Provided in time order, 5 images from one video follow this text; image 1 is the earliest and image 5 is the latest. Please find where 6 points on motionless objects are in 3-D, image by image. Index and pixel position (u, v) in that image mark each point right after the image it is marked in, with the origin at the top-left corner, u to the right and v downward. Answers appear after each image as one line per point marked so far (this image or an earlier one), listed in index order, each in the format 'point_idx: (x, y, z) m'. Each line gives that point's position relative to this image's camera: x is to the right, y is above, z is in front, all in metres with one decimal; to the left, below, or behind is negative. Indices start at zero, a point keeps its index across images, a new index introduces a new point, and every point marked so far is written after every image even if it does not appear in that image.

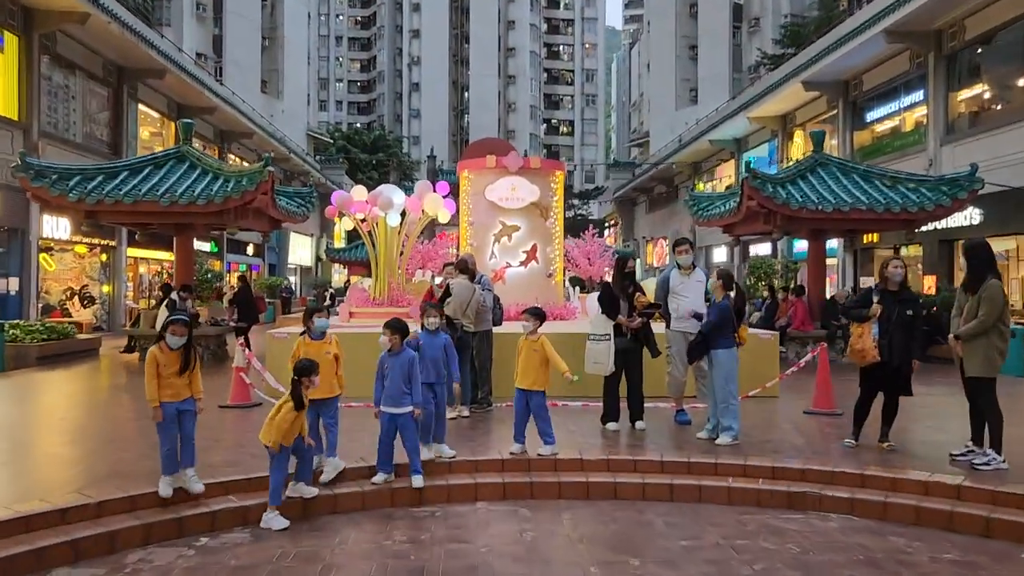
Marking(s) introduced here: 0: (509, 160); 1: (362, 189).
0: (0.0, +2.1, +13.0) m
1: (-2.3, +1.5, +12.4) m
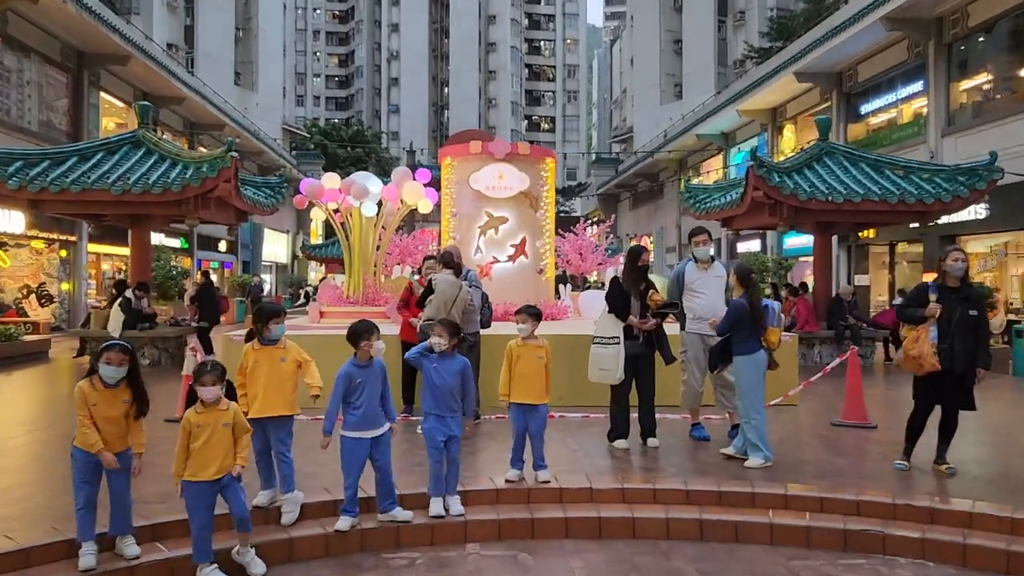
0: (-0.2, +2.1, +11.9) m
1: (-2.5, +1.5, +11.2) m
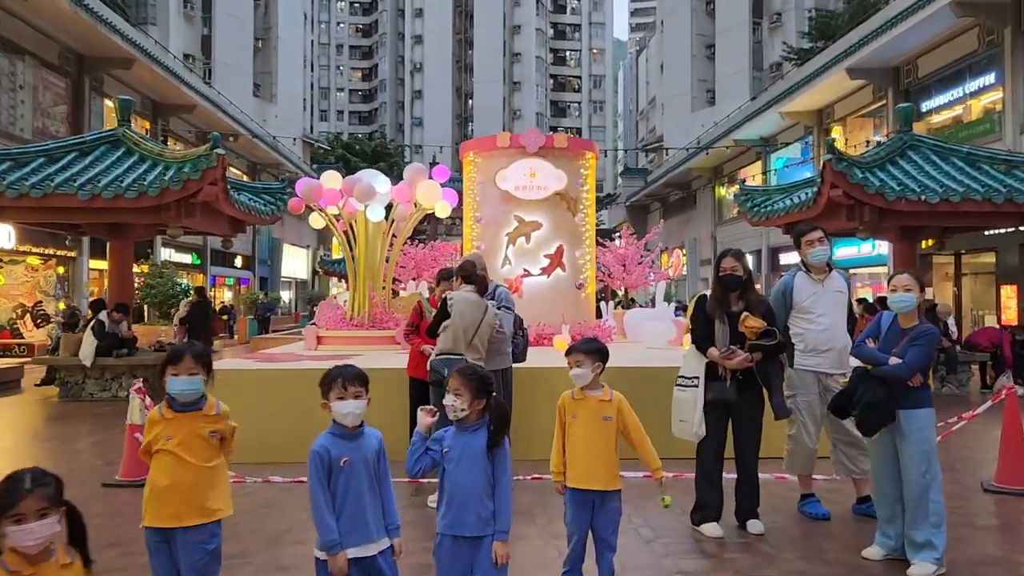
0: (+0.2, +1.9, +10.1) m
1: (-2.1, +1.3, +9.5) m
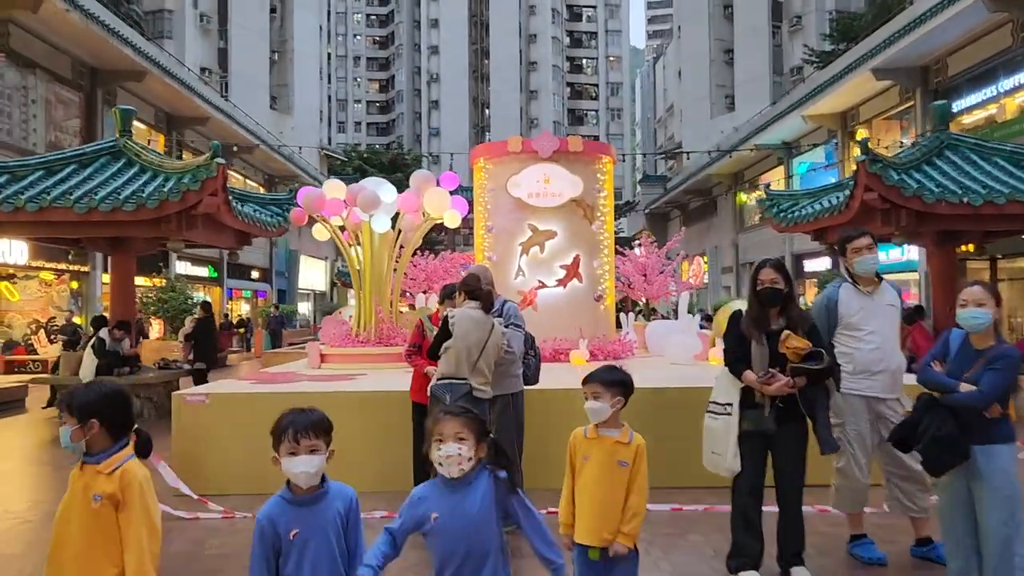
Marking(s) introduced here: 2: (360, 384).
0: (+0.3, +1.7, +9.6) m
1: (-2.0, +1.1, +9.0) m
2: (-1.4, -0.9, +7.3) m
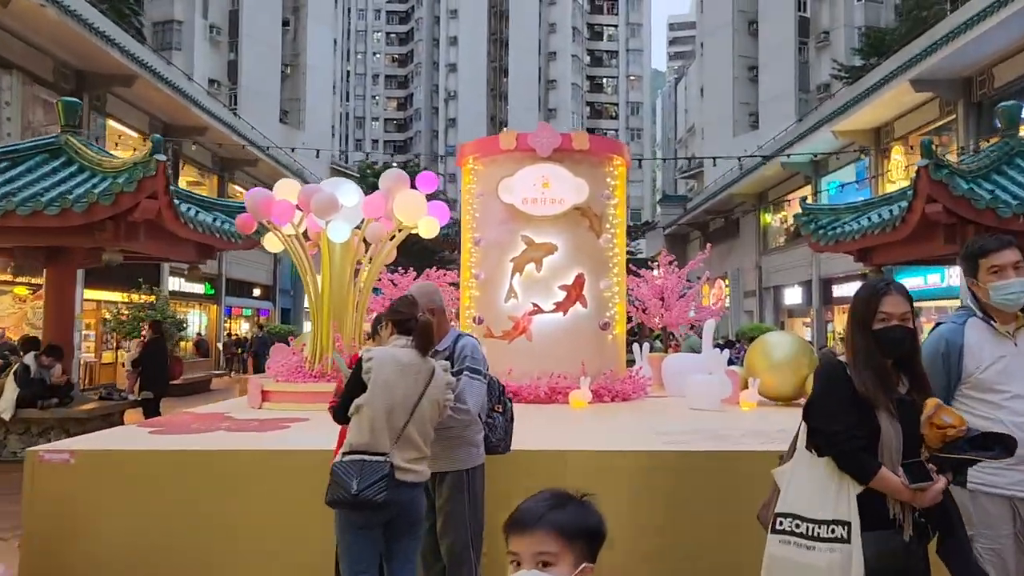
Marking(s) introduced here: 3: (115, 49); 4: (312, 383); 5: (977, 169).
0: (+0.2, +1.5, +8.0) m
1: (-2.1, +0.9, +7.5) m
2: (-1.5, -1.0, +5.7) m
3: (-9.7, +5.9, +19.9) m
4: (-1.8, -0.8, +7.4) m
5: (+5.1, +1.3, +9.0) m
